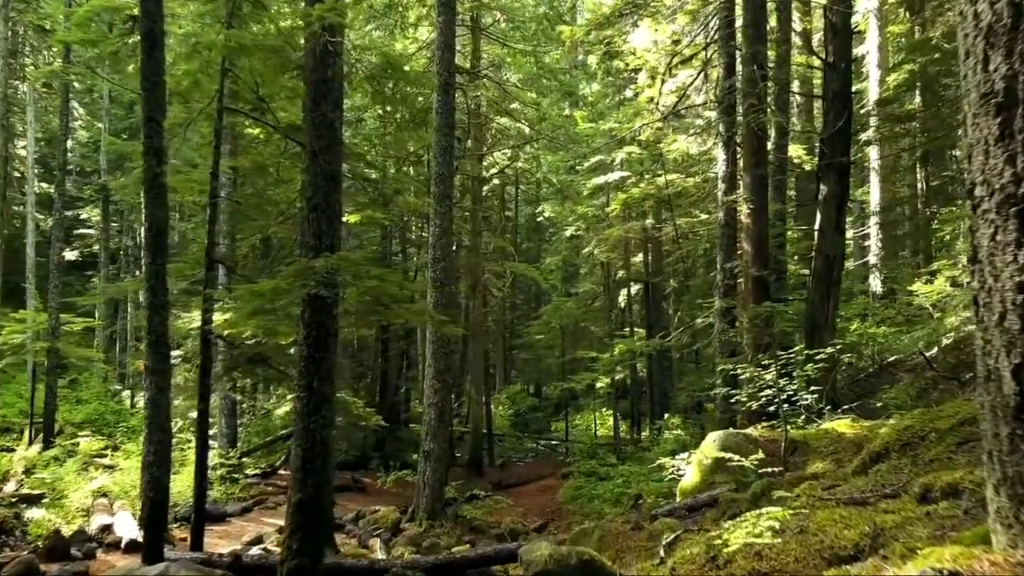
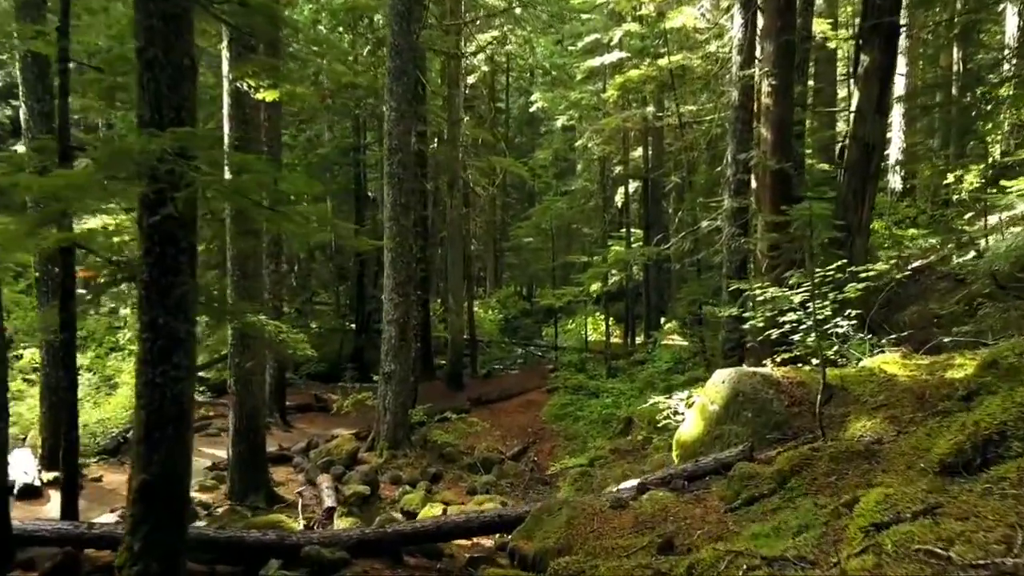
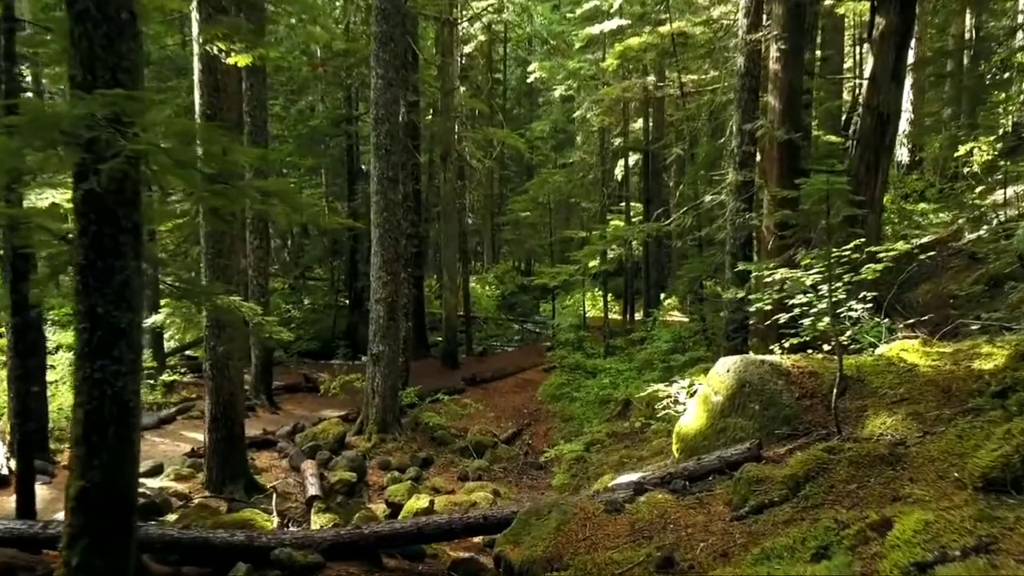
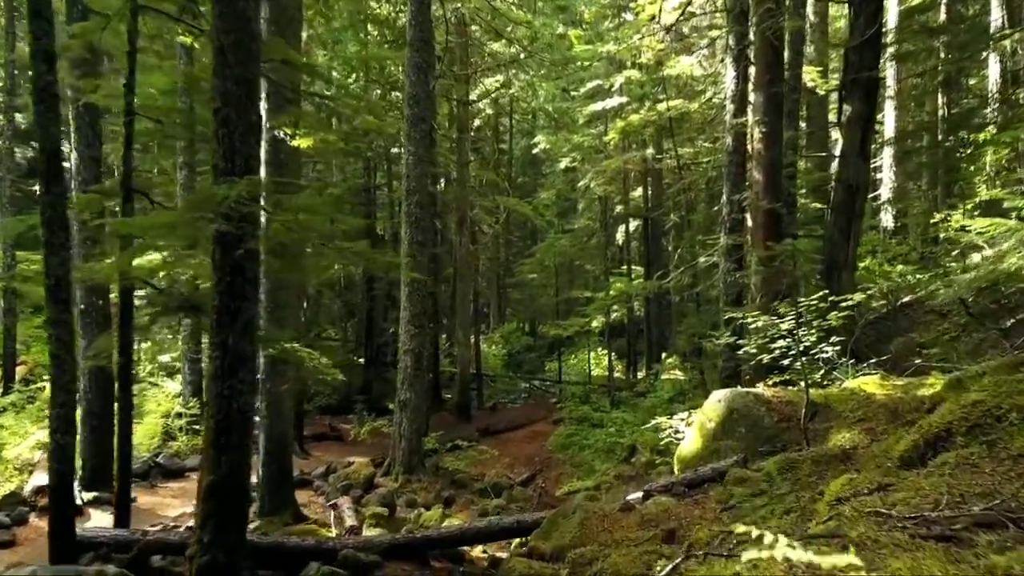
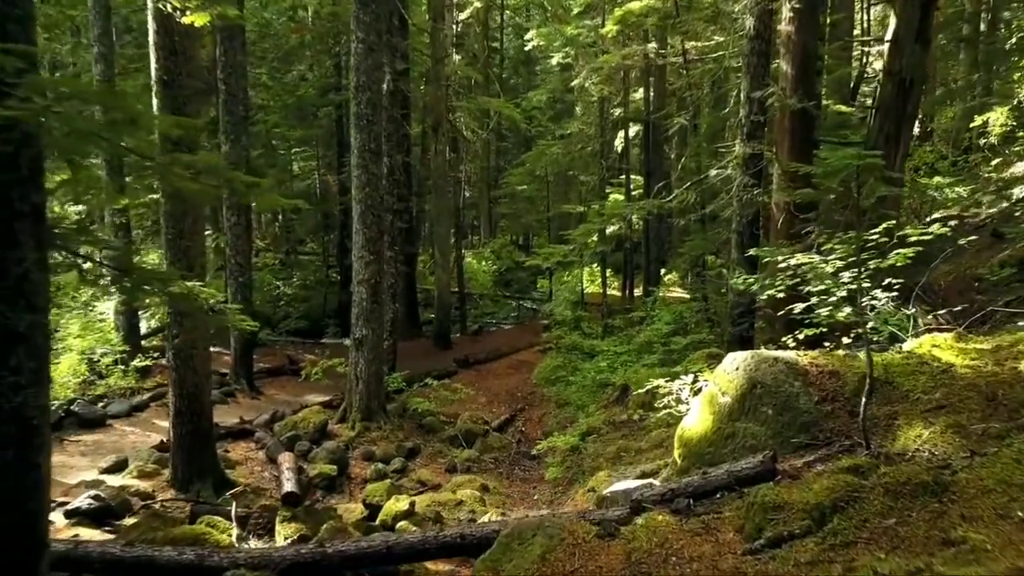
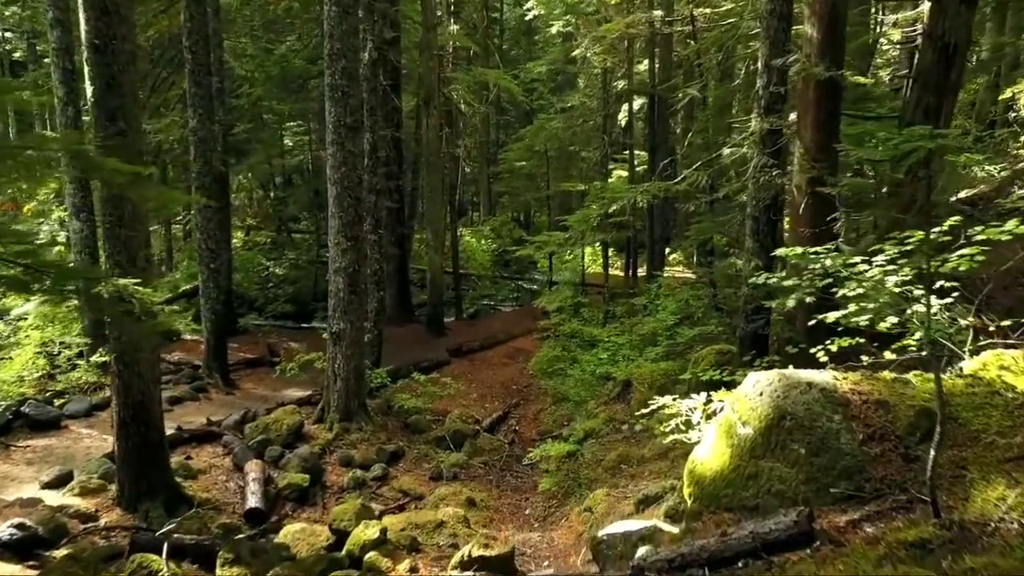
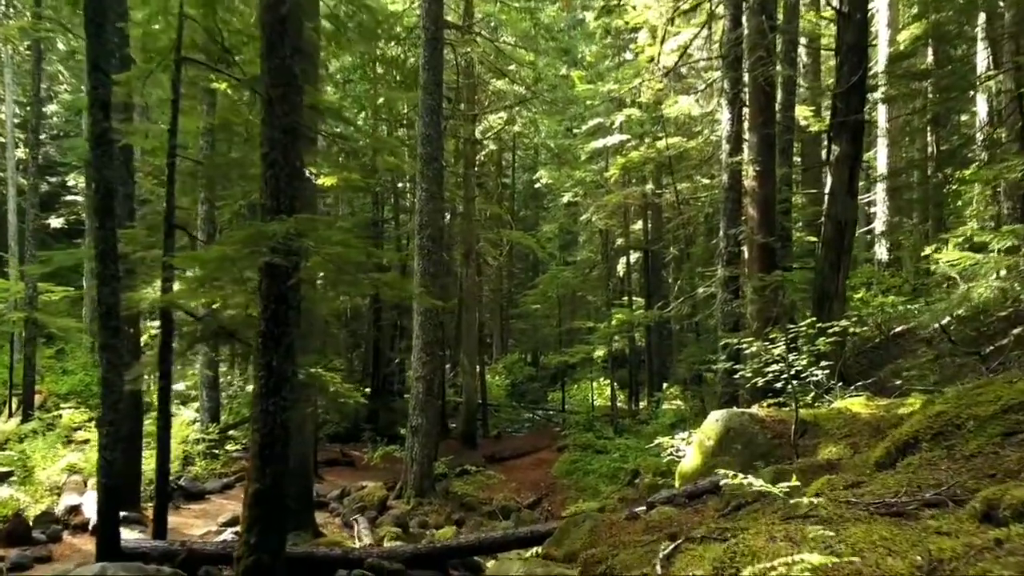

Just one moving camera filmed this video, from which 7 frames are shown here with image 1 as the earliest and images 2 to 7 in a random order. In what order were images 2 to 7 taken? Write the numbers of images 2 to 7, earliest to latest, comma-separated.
7, 4, 2, 3, 5, 6
